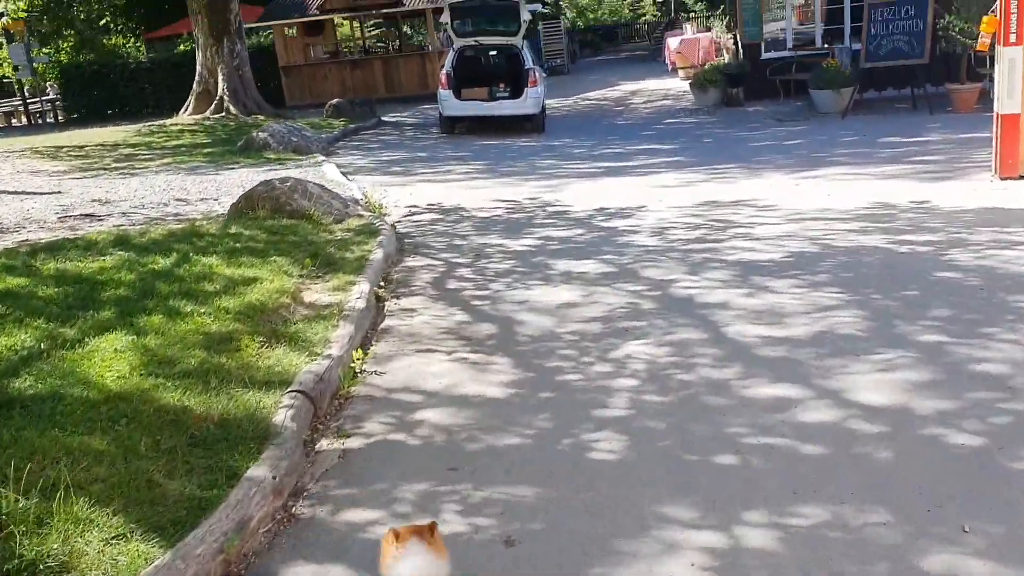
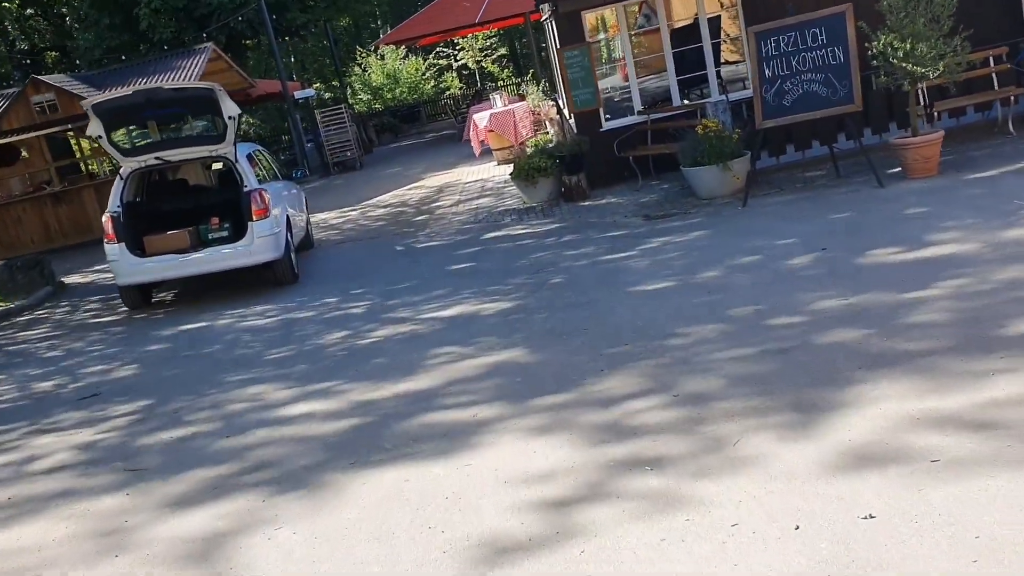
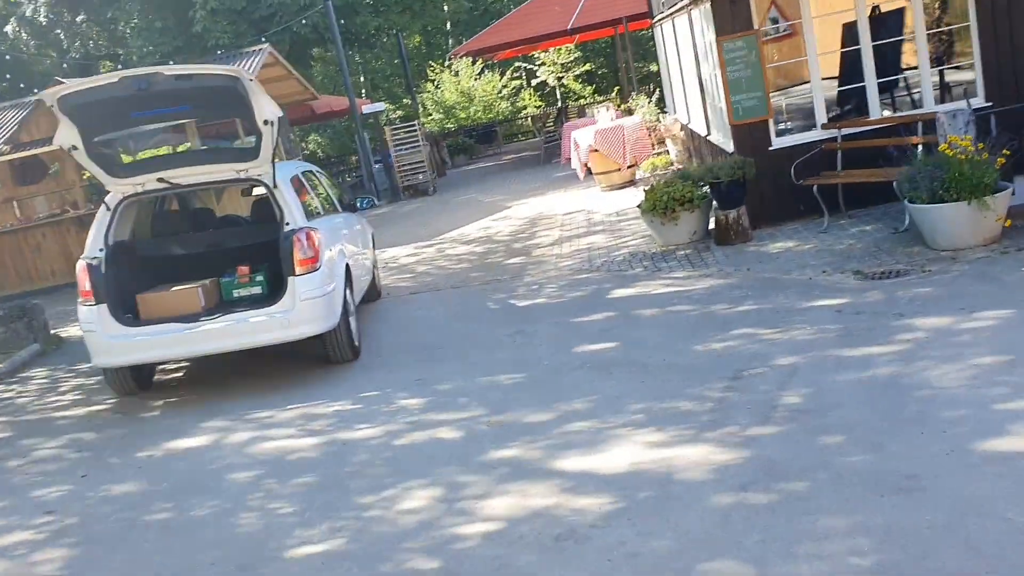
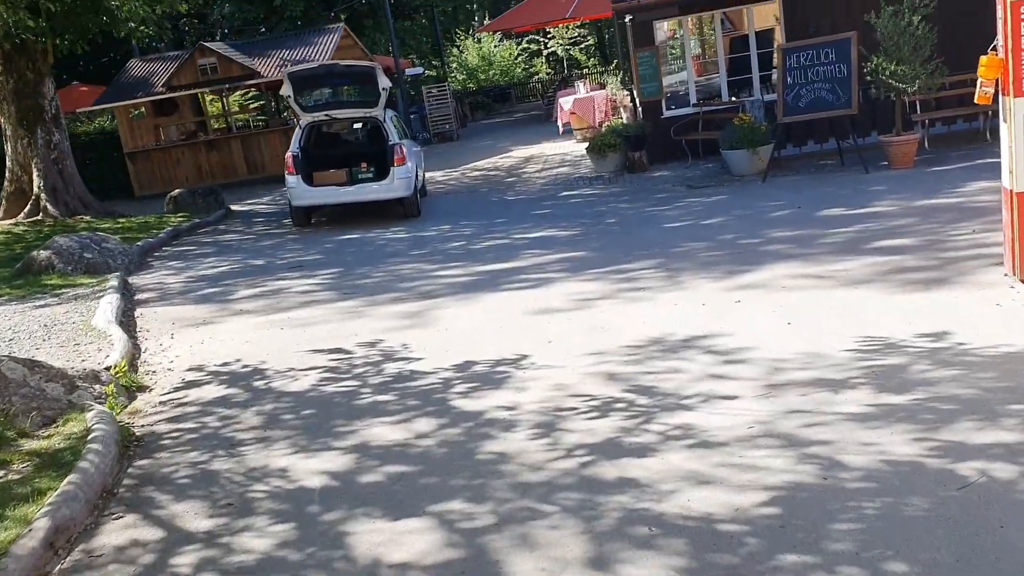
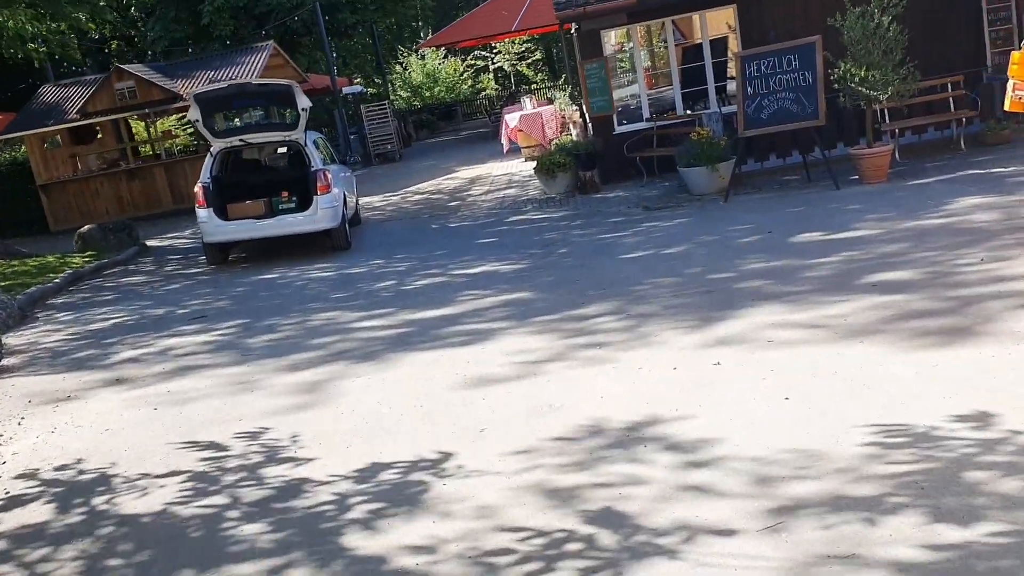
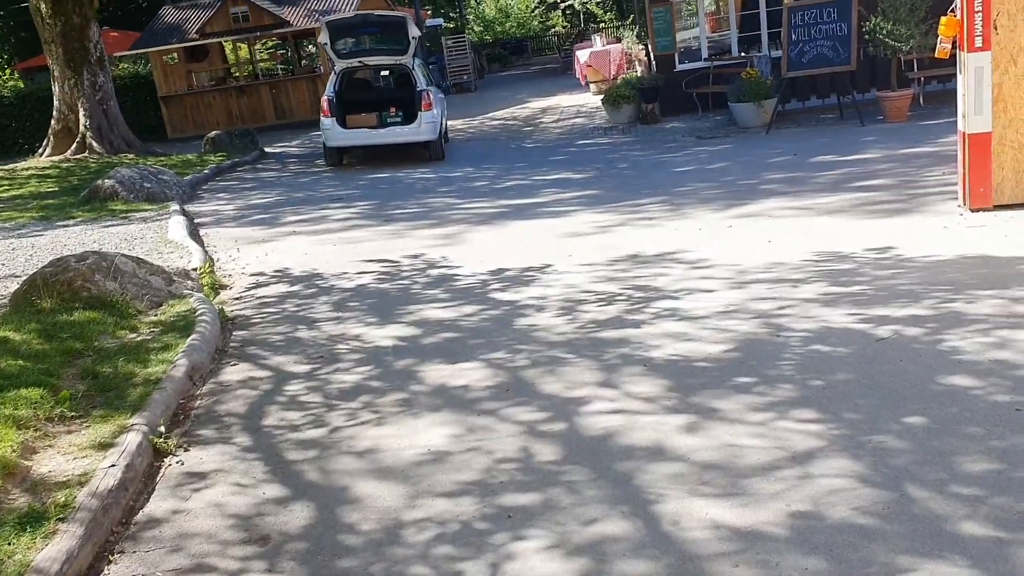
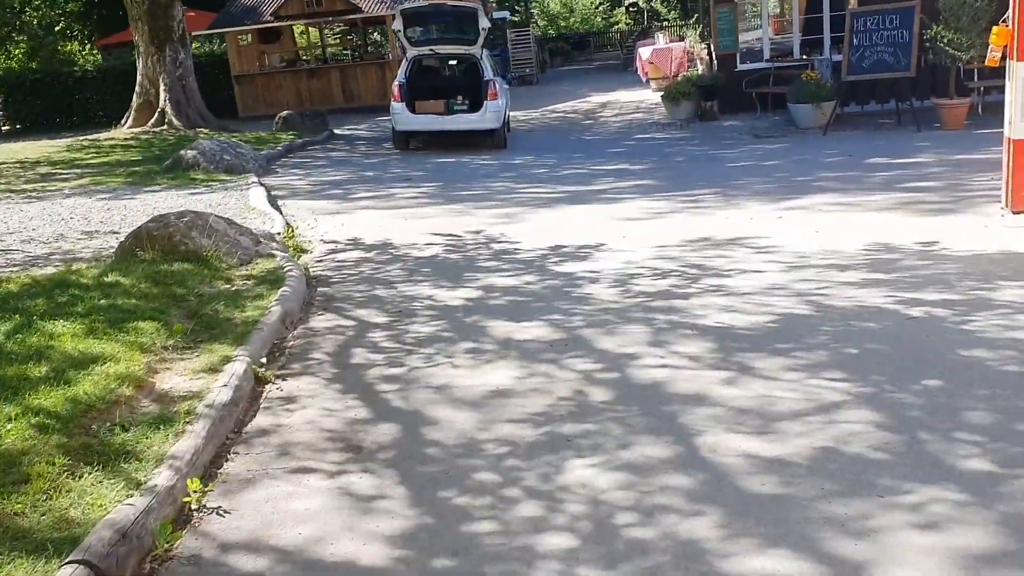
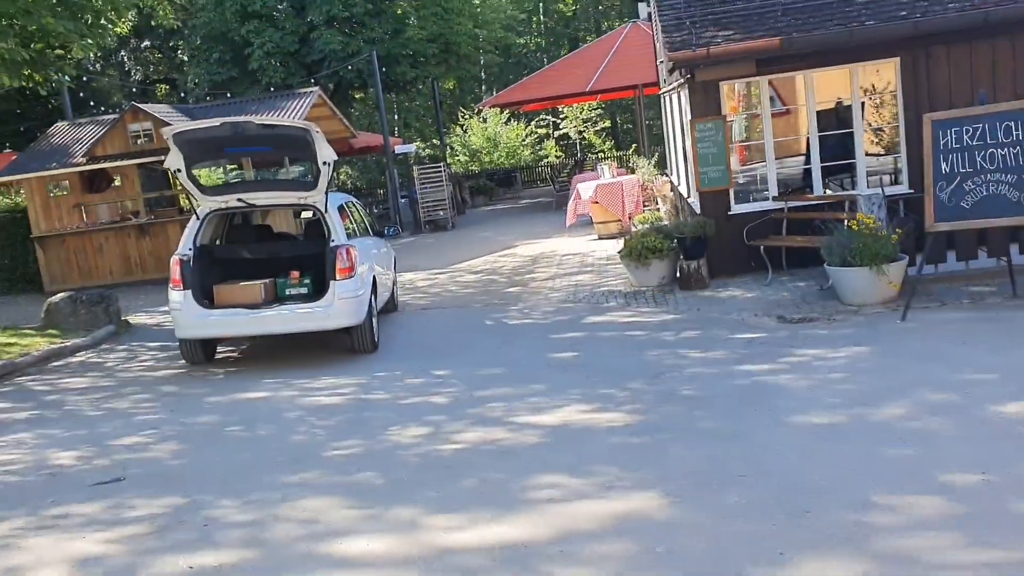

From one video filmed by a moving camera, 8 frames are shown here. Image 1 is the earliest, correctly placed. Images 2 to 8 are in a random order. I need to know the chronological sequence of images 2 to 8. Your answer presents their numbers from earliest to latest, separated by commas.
7, 6, 4, 5, 2, 8, 3
